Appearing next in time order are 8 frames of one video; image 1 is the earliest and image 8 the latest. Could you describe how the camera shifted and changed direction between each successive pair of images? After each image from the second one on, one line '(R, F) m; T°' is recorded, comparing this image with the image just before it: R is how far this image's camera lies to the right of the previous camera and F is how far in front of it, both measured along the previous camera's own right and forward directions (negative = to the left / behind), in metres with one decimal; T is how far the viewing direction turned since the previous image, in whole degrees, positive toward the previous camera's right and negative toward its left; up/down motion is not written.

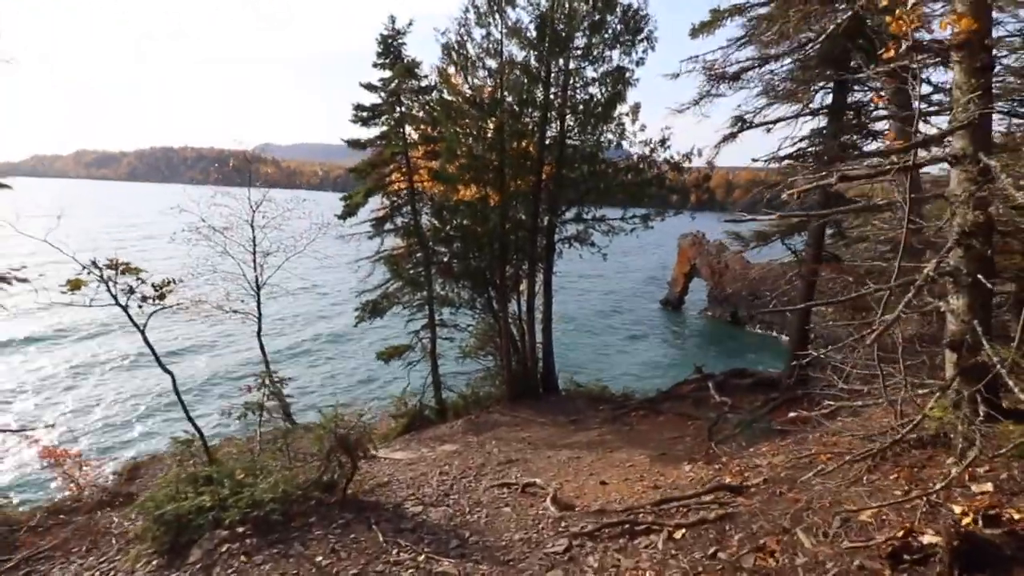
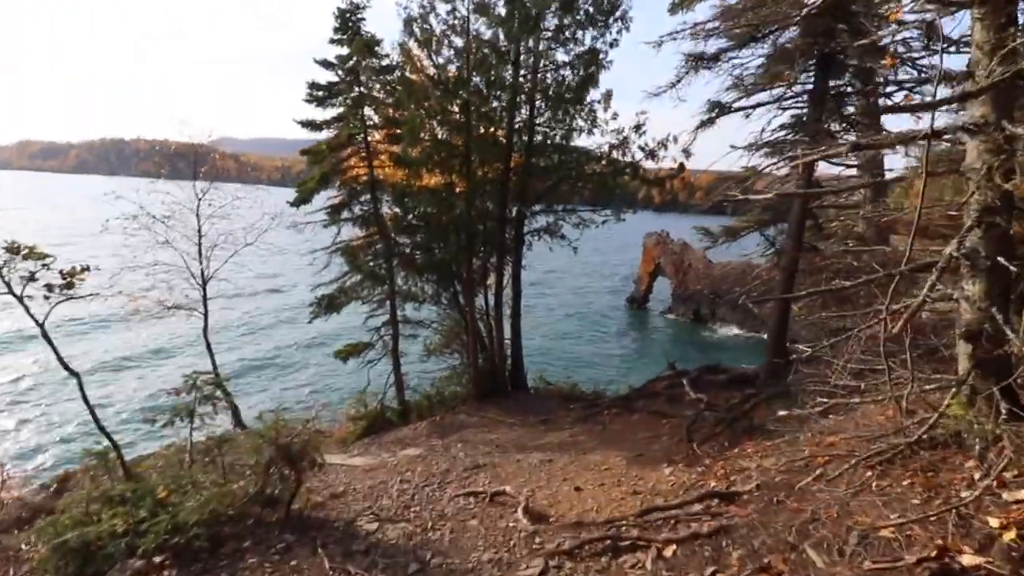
(0.0, +0.7) m; +3°
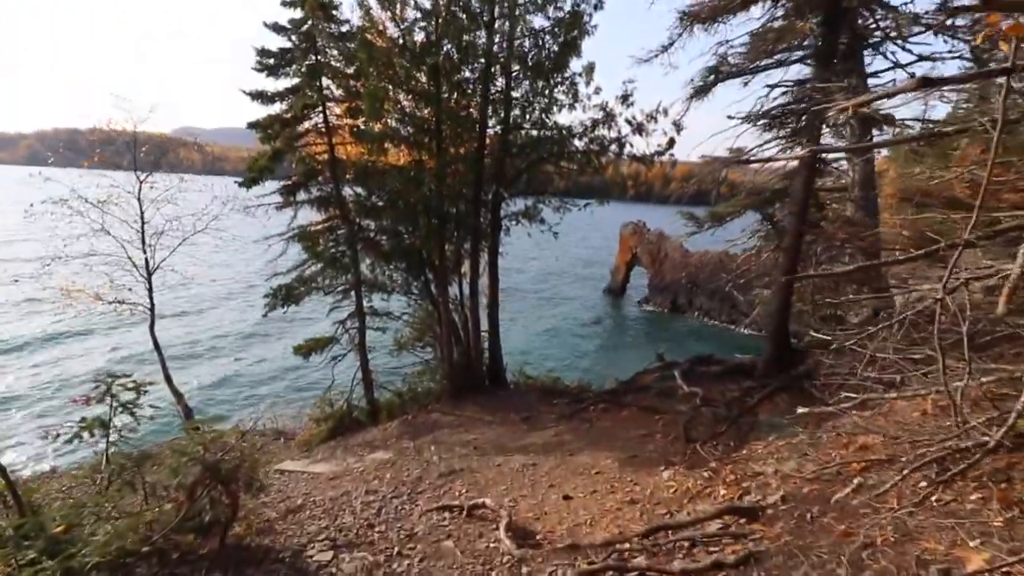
(0.0, +0.9) m; +2°
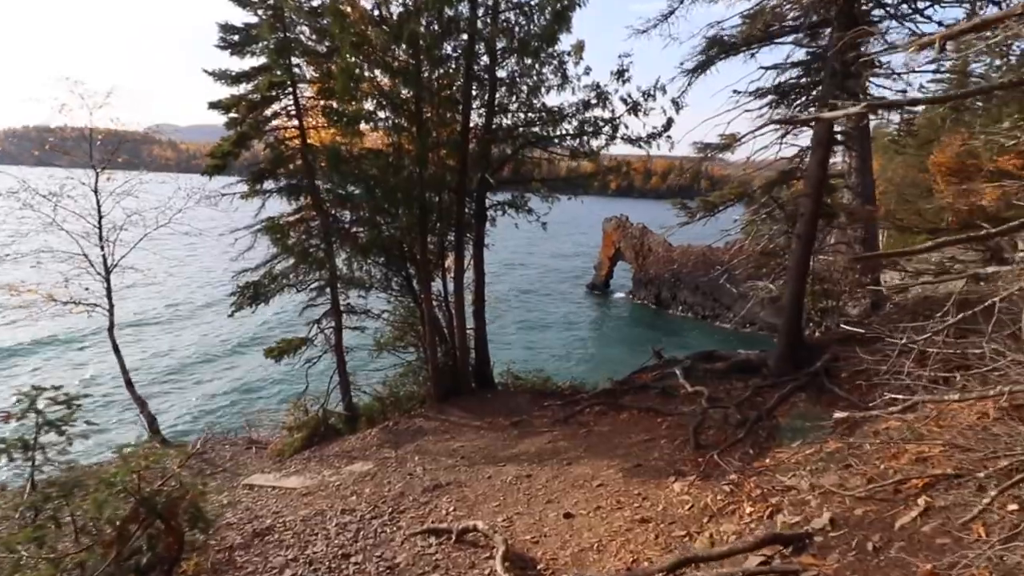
(-0.1, +0.8) m; +2°
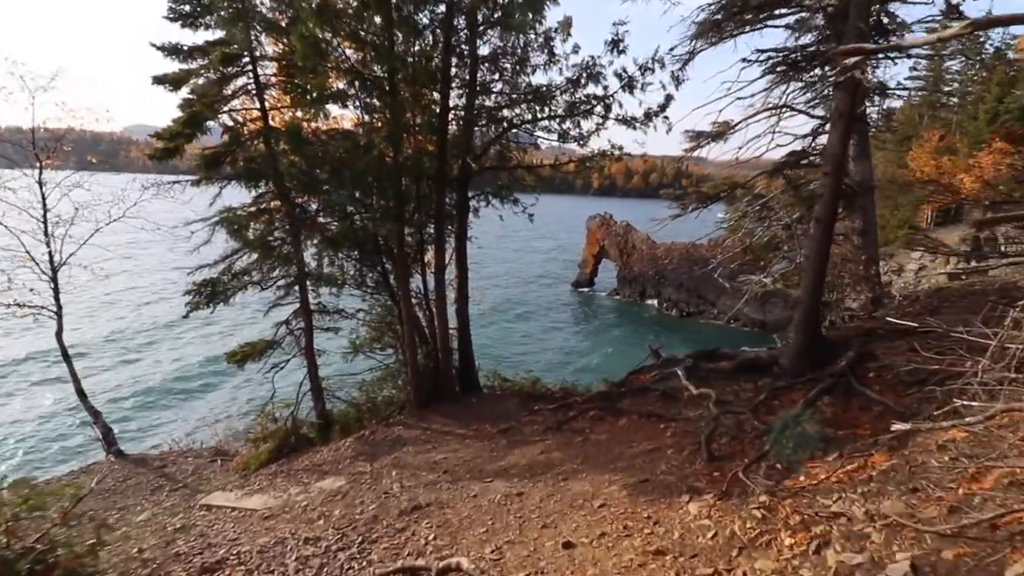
(0.0, +0.9) m; +2°
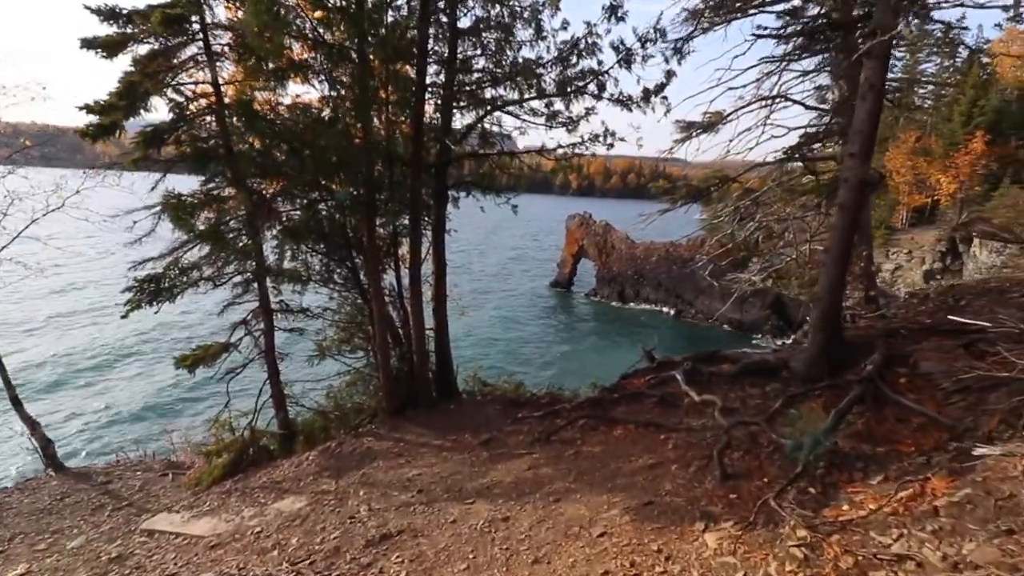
(-0.1, +0.9) m; +2°
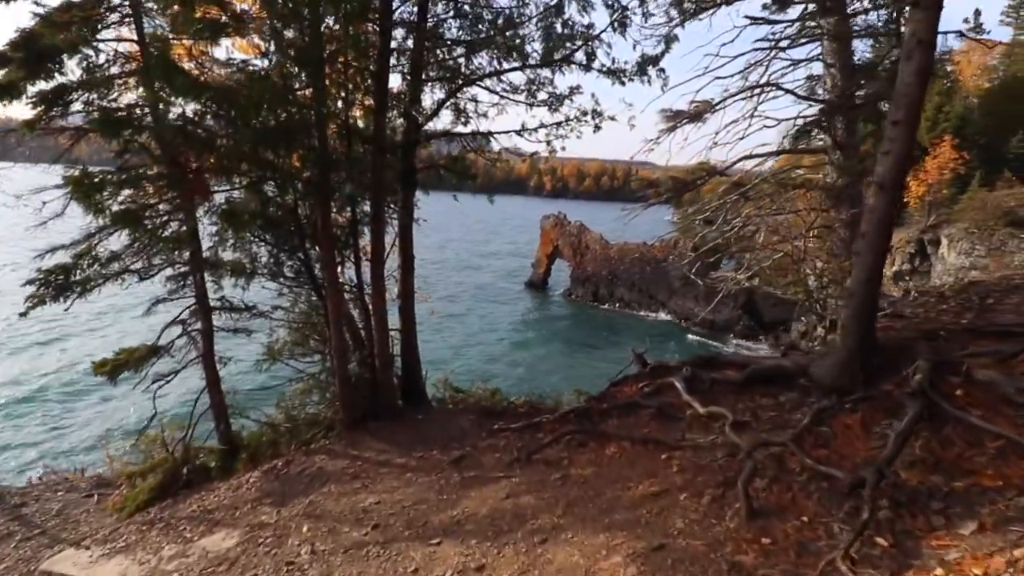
(0.0, +1.1) m; +3°
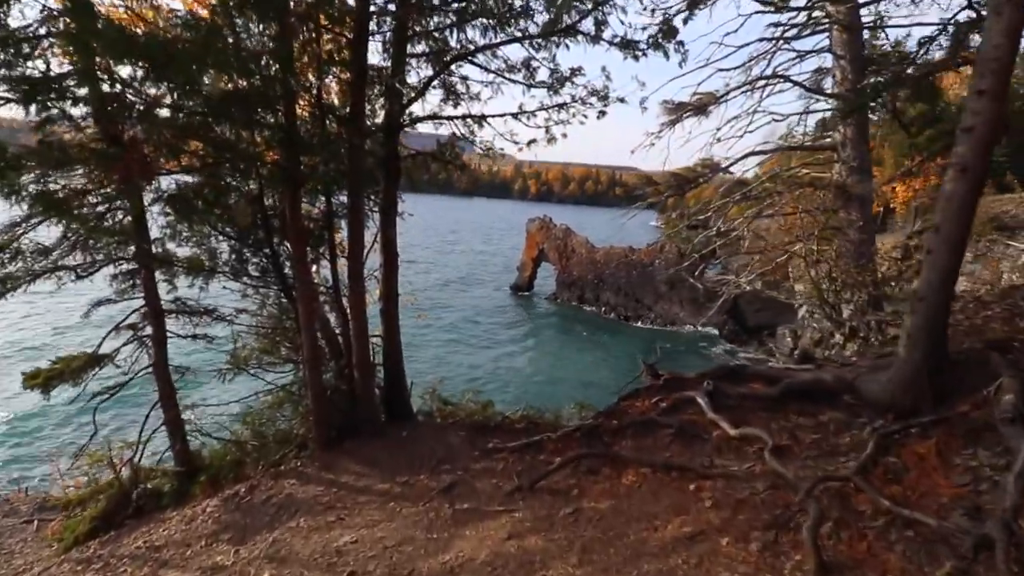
(-0.2, +0.9) m; +2°
